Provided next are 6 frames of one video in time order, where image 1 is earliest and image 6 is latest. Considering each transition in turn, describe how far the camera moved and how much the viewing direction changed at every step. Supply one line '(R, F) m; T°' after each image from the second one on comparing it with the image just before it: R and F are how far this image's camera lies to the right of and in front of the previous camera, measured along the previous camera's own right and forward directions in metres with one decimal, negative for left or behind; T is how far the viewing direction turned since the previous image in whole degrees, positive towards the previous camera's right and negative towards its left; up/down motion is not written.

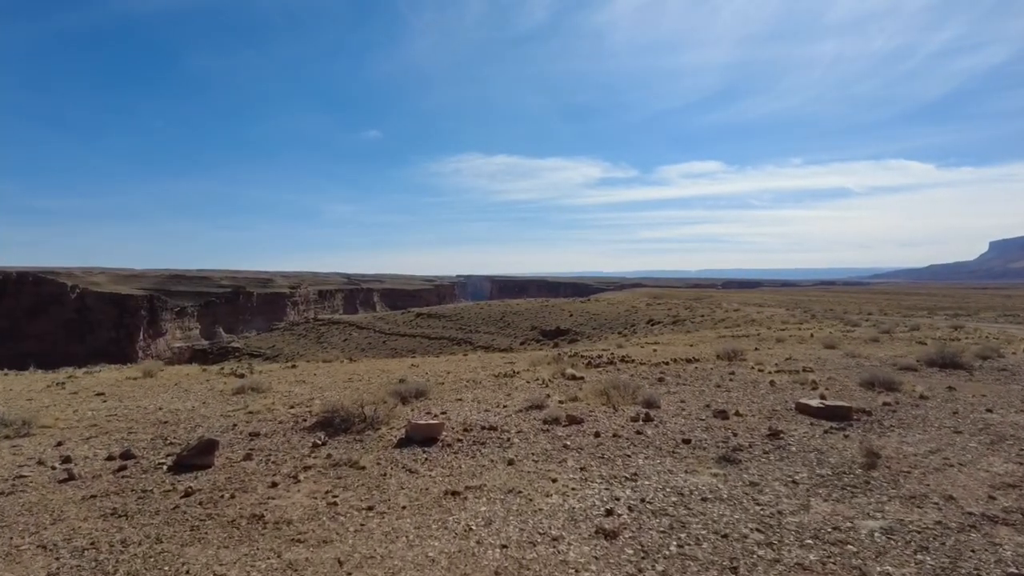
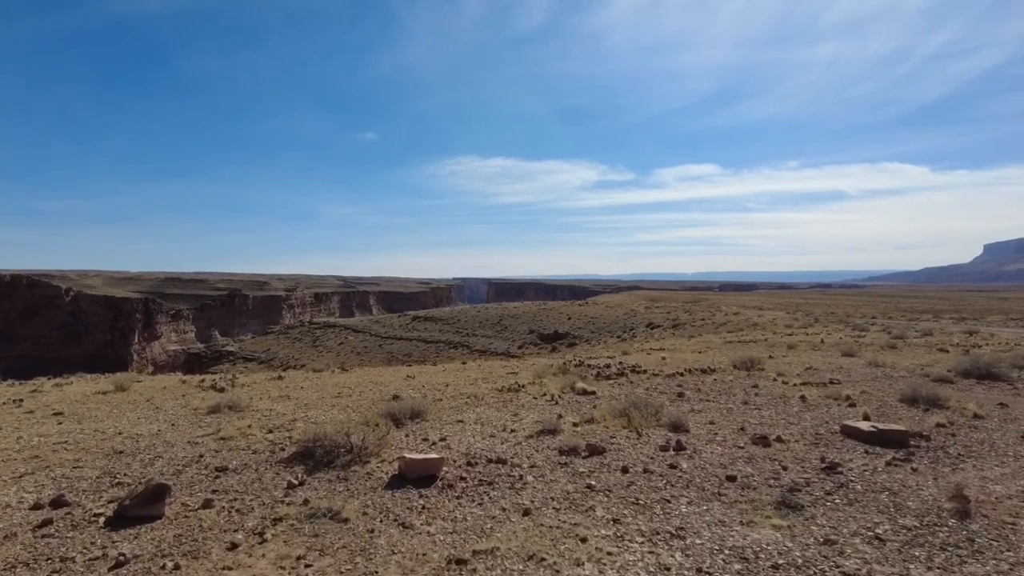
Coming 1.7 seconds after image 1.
(-0.2, +1.5) m; 0°
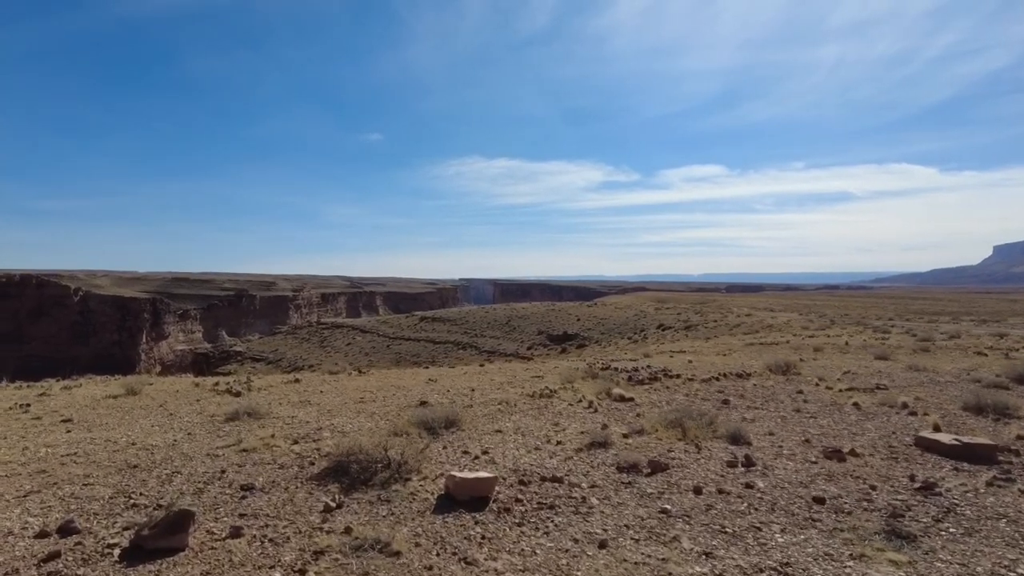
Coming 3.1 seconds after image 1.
(-0.6, +0.9) m; -1°
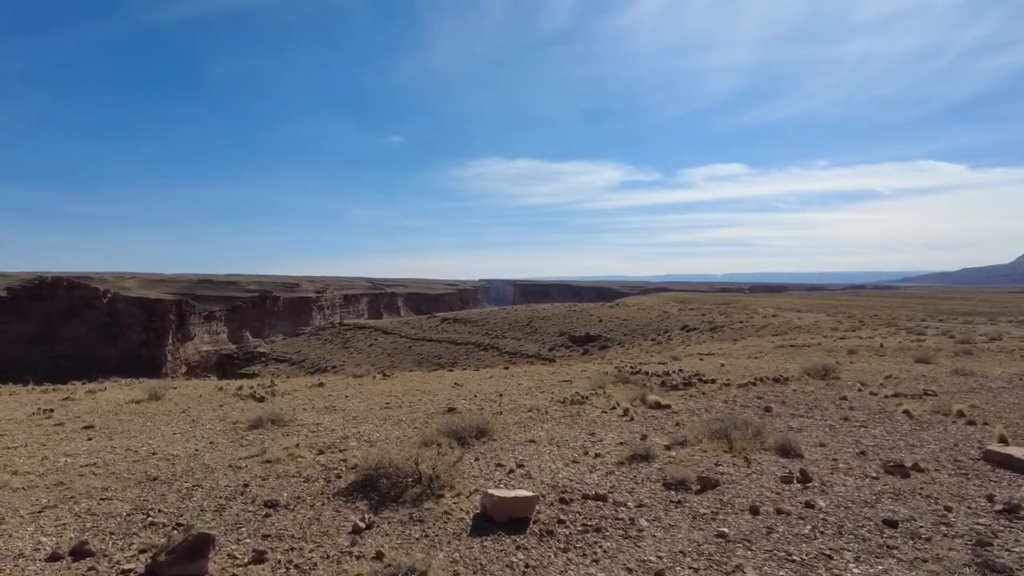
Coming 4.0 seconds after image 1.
(-0.2, +0.6) m; -2°
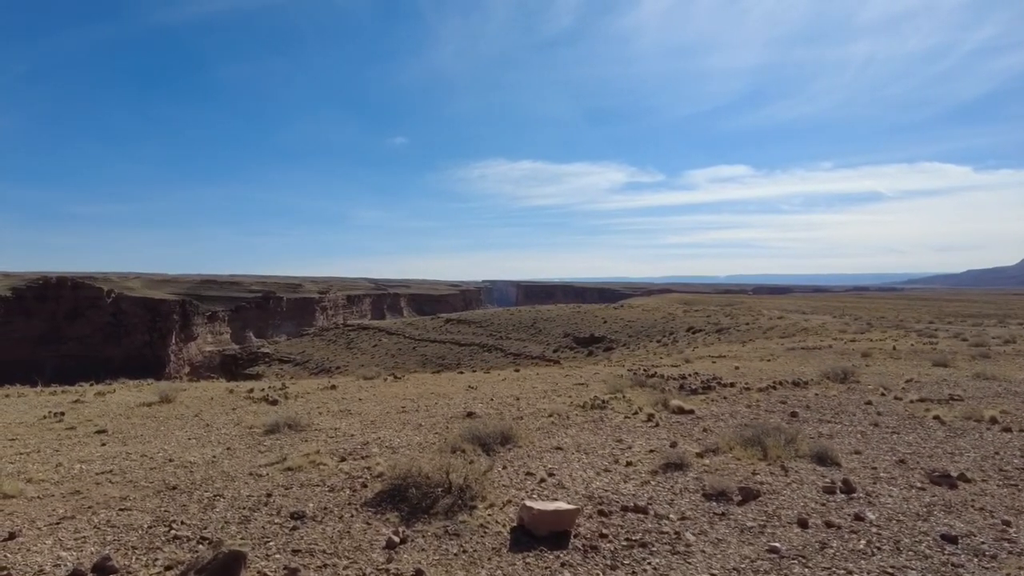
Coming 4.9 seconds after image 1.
(-0.4, +0.3) m; 0°
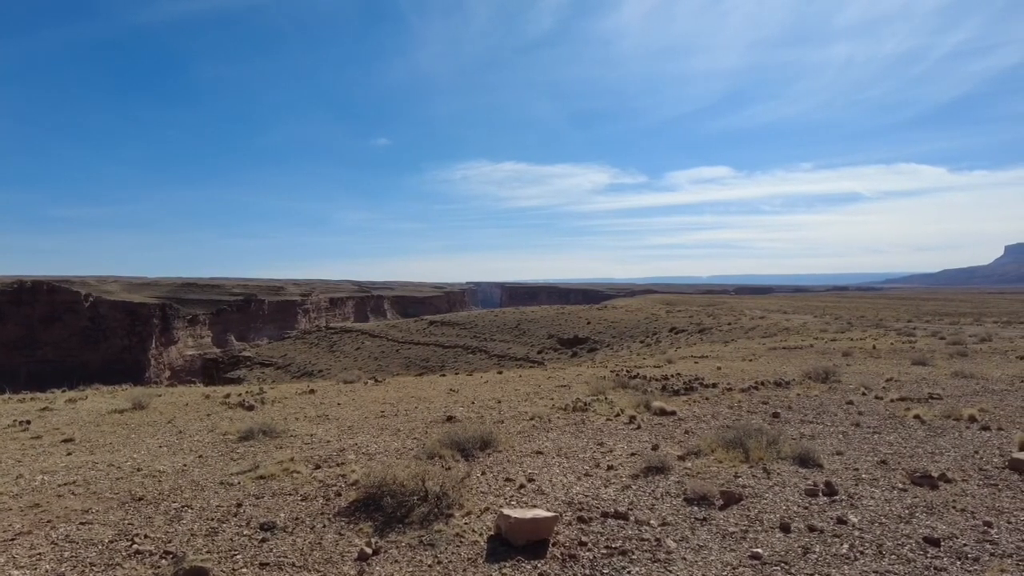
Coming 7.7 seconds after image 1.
(+0.1, +0.2) m; +1°
